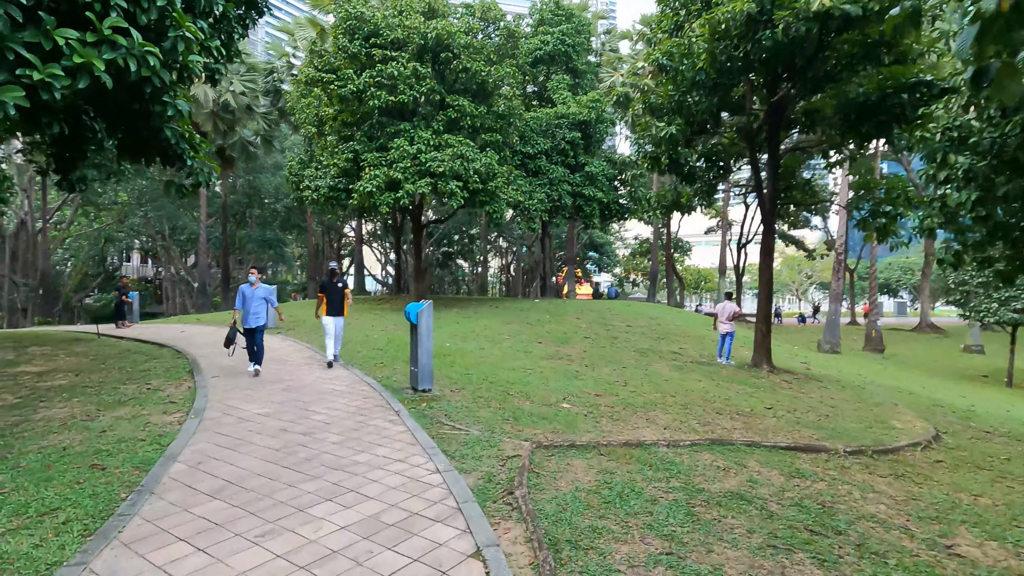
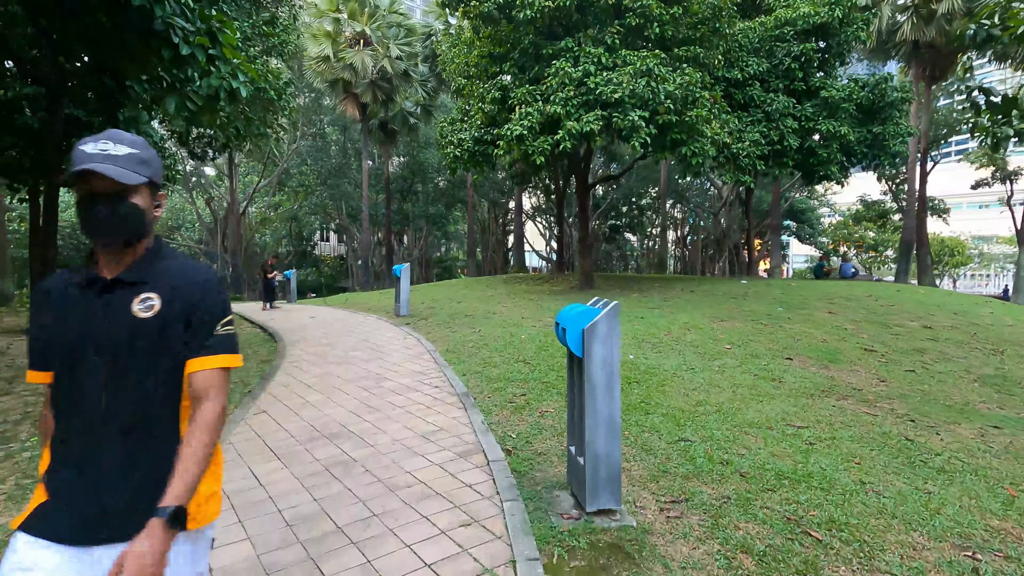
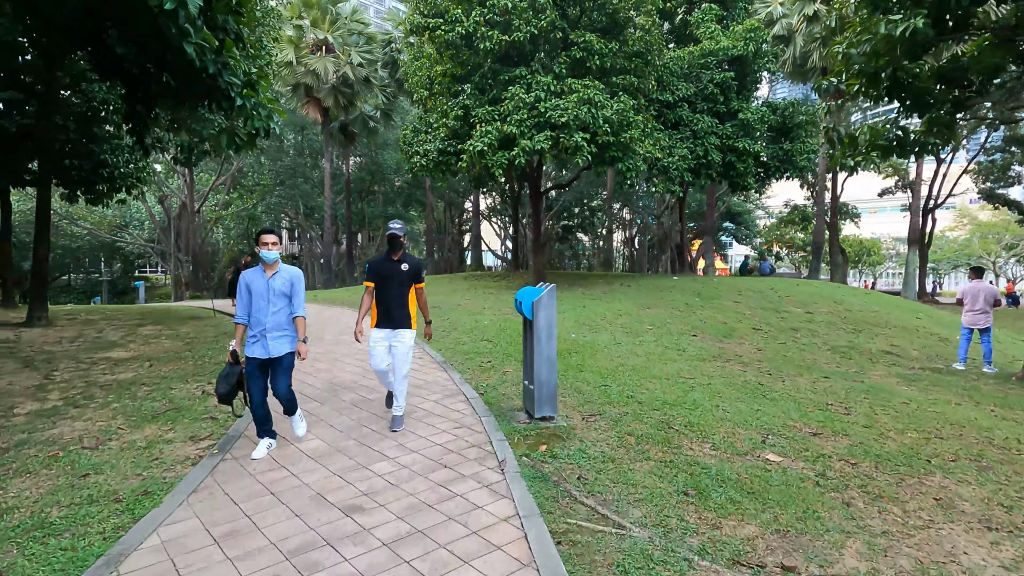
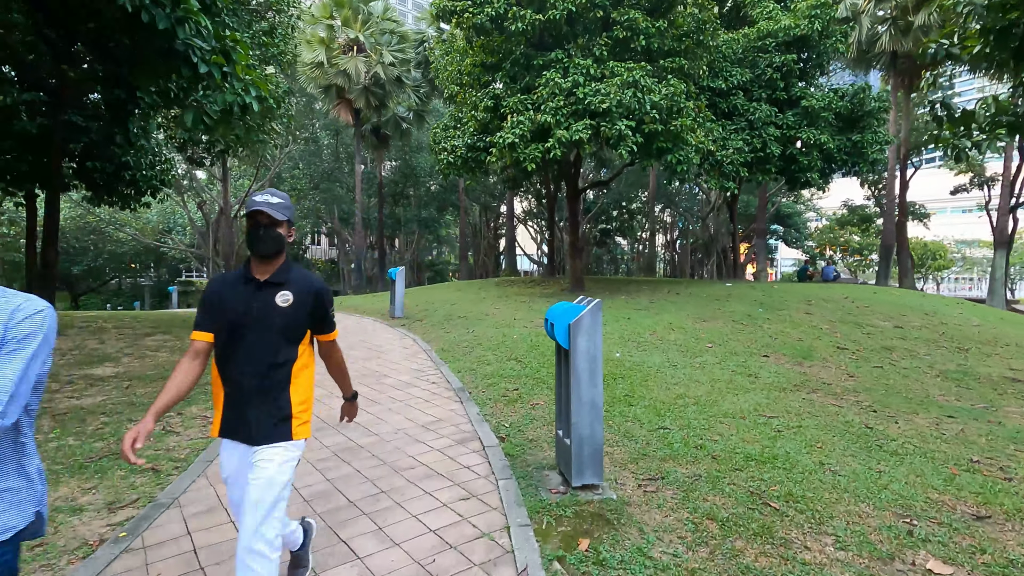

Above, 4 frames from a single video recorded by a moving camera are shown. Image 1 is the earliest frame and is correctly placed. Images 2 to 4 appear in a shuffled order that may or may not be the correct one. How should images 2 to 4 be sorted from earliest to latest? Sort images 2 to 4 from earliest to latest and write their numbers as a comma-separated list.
3, 4, 2
